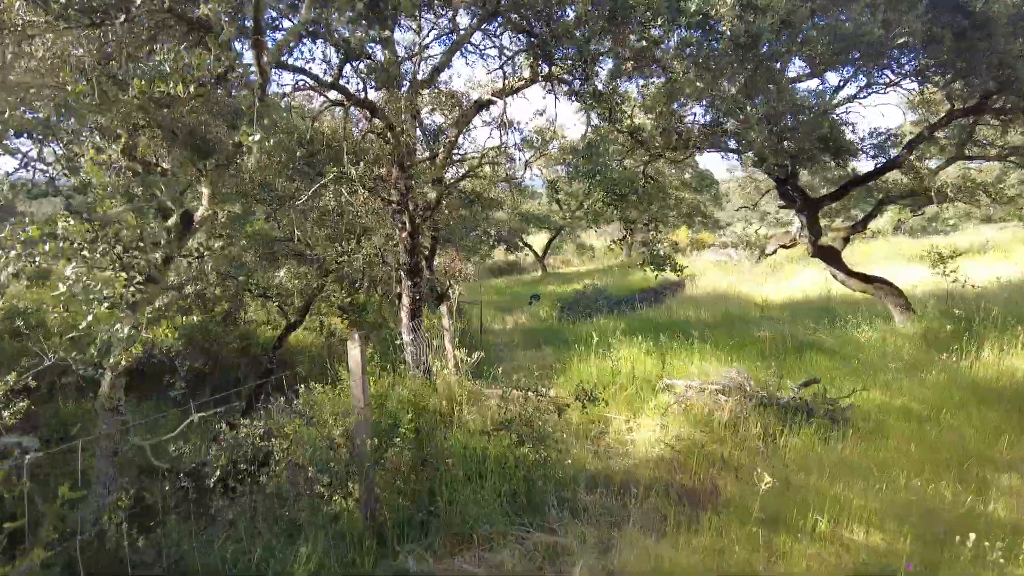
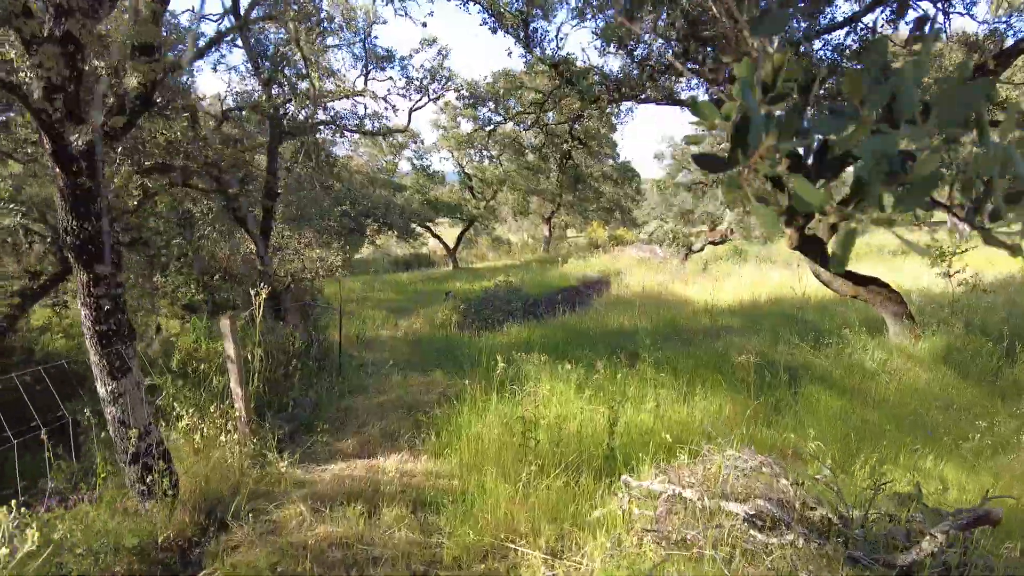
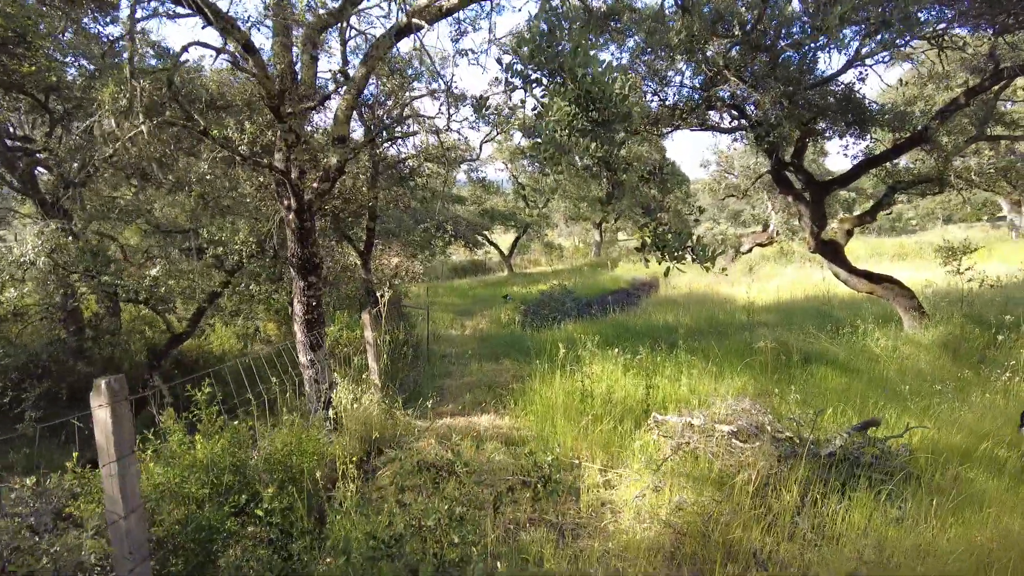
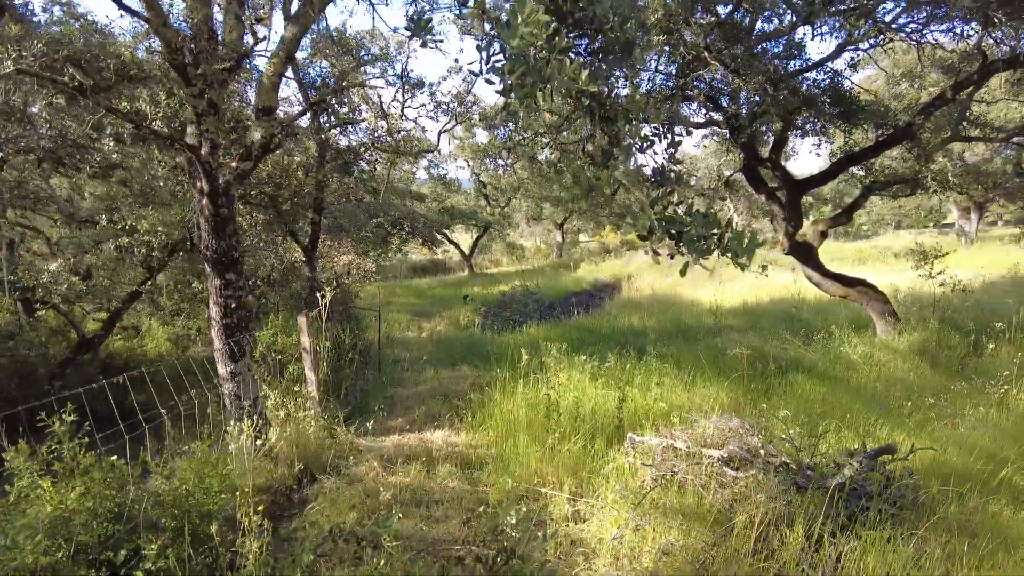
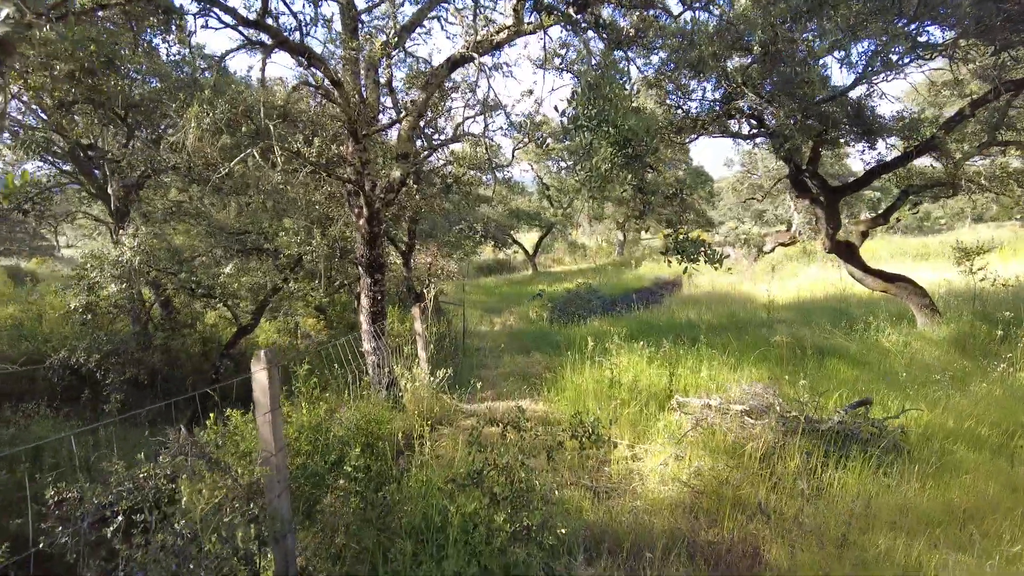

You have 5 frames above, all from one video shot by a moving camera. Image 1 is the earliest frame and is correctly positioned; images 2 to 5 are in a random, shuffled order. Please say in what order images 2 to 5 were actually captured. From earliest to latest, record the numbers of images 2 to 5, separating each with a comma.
5, 3, 4, 2
